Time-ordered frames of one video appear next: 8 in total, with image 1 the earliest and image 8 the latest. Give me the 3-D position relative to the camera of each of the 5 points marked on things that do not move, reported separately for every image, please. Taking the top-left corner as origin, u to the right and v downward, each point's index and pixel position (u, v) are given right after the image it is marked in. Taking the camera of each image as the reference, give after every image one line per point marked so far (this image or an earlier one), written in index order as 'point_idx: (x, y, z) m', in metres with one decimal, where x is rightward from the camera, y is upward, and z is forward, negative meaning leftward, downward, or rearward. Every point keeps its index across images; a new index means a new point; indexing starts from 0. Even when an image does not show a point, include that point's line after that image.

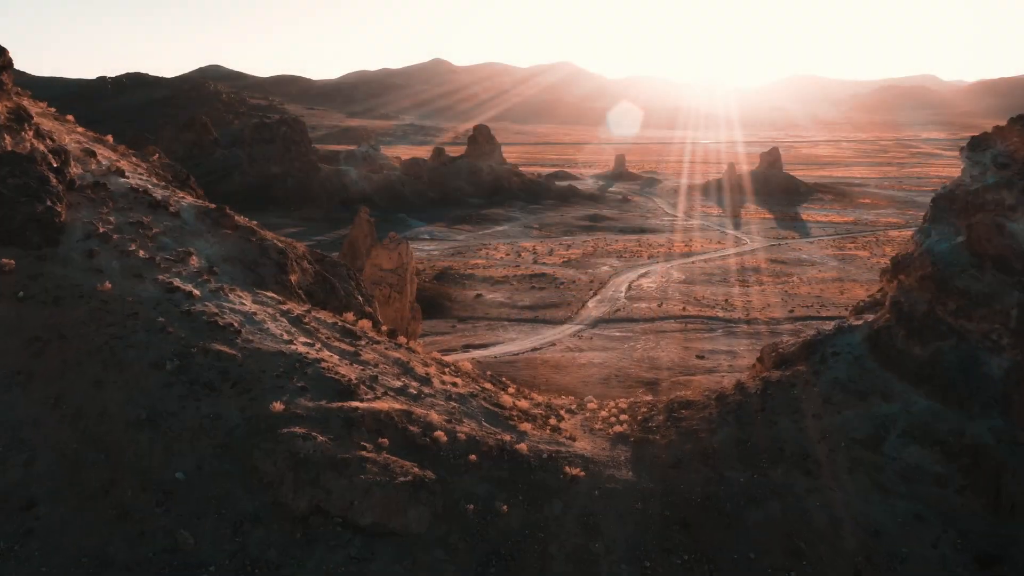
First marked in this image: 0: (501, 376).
0: (-0.3, -1.9, +17.4) m
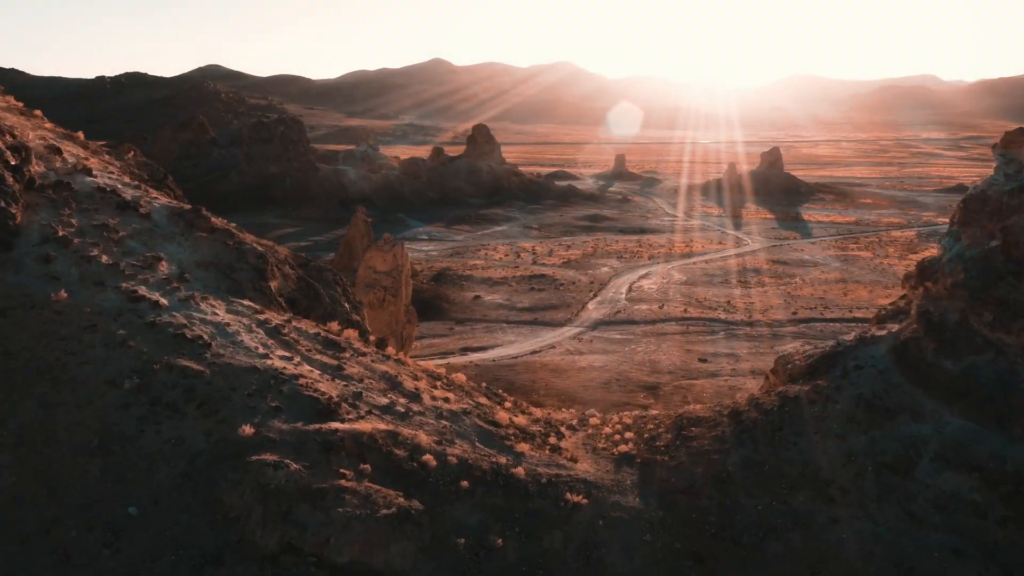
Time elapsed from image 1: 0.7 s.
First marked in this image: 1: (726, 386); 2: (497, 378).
0: (-0.3, -2.0, +17.0) m
1: (+4.6, -2.1, +17.5) m
2: (-0.3, -1.9, +17.3) m
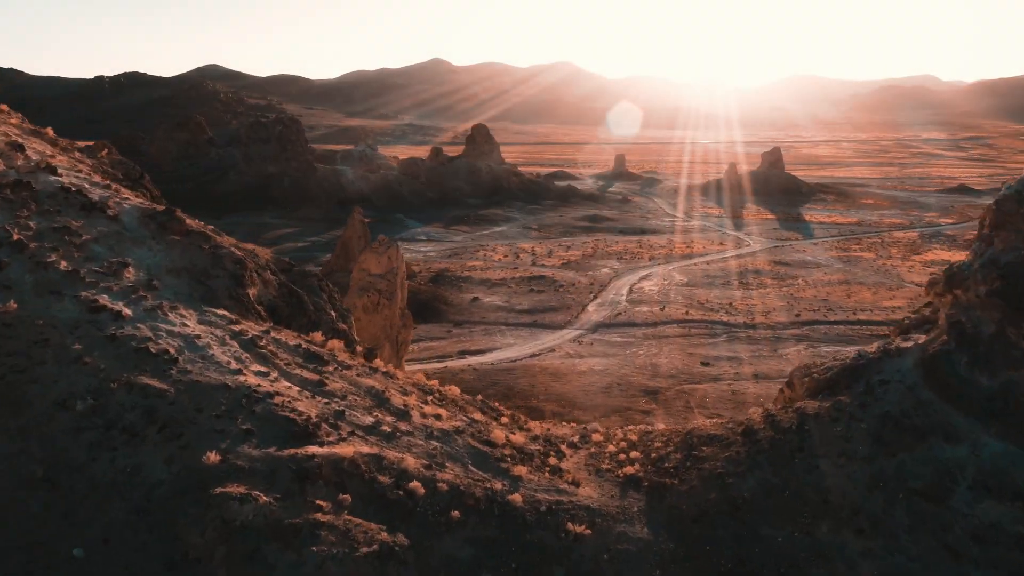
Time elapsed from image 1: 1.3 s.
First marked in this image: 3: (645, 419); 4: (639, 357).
0: (-0.3, -2.0, +16.6) m
1: (+4.6, -2.2, +17.1) m
2: (-0.3, -2.0, +17.0) m
3: (+2.5, -2.4, +14.9) m
4: (+3.2, -1.7, +19.9) m
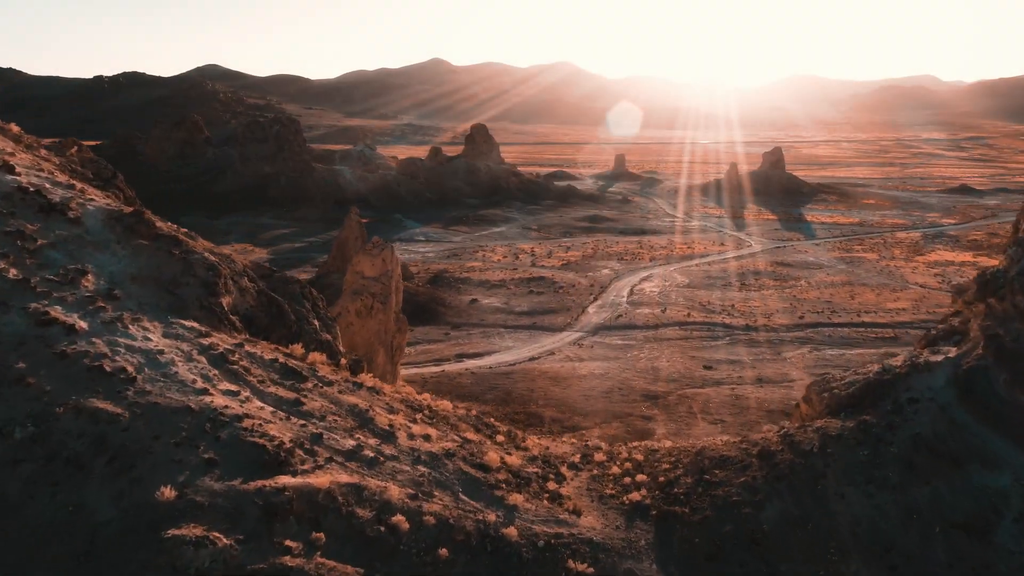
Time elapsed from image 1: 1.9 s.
0: (-0.4, -2.0, +16.3) m
1: (+4.6, -2.2, +16.8) m
2: (-0.3, -2.0, +16.6) m
3: (+2.5, -2.5, +14.5) m
4: (+3.1, -1.8, +19.5) m
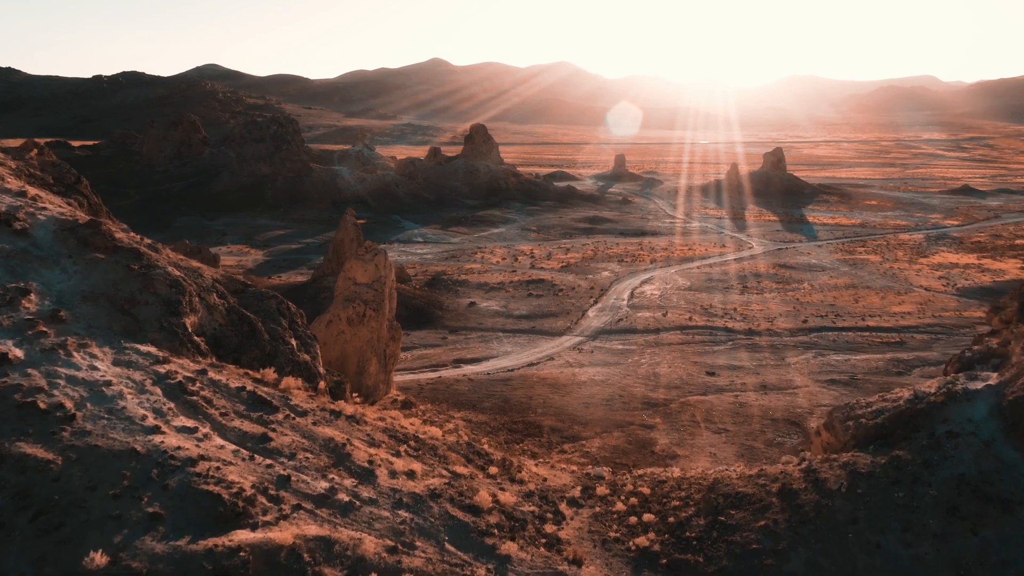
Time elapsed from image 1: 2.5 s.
0: (-0.4, -2.1, +15.8) m
1: (+4.5, -2.3, +16.3) m
2: (-0.4, -2.1, +16.2) m
3: (+2.4, -2.6, +14.1) m
4: (+3.1, -1.8, +19.1) m
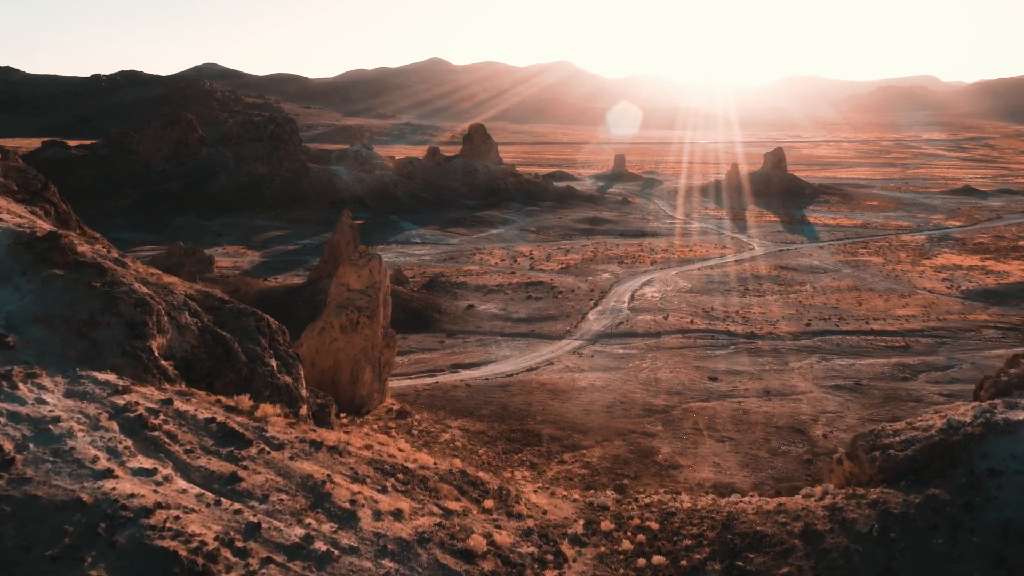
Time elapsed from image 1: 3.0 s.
0: (-0.4, -2.2, +15.5) m
1: (+4.5, -2.4, +16.0) m
2: (-0.4, -2.2, +15.8) m
3: (+2.4, -2.7, +13.8) m
4: (+3.1, -1.9, +18.8) m
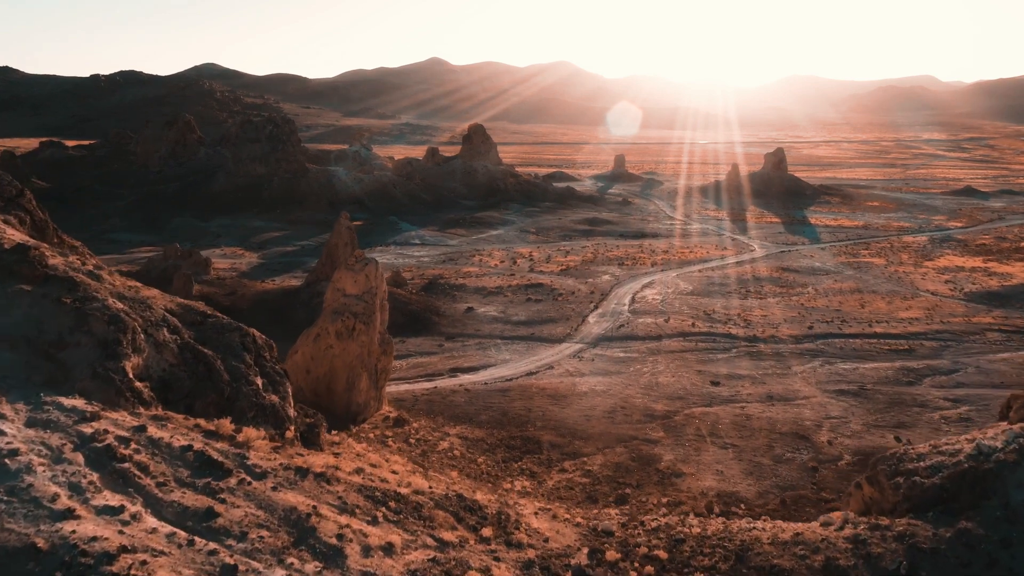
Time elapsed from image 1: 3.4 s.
0: (-0.4, -2.3, +15.3) m
1: (+4.5, -2.5, +15.8) m
2: (-0.4, -2.3, +15.6) m
3: (+2.4, -2.7, +13.5) m
4: (+3.1, -2.0, +18.5) m
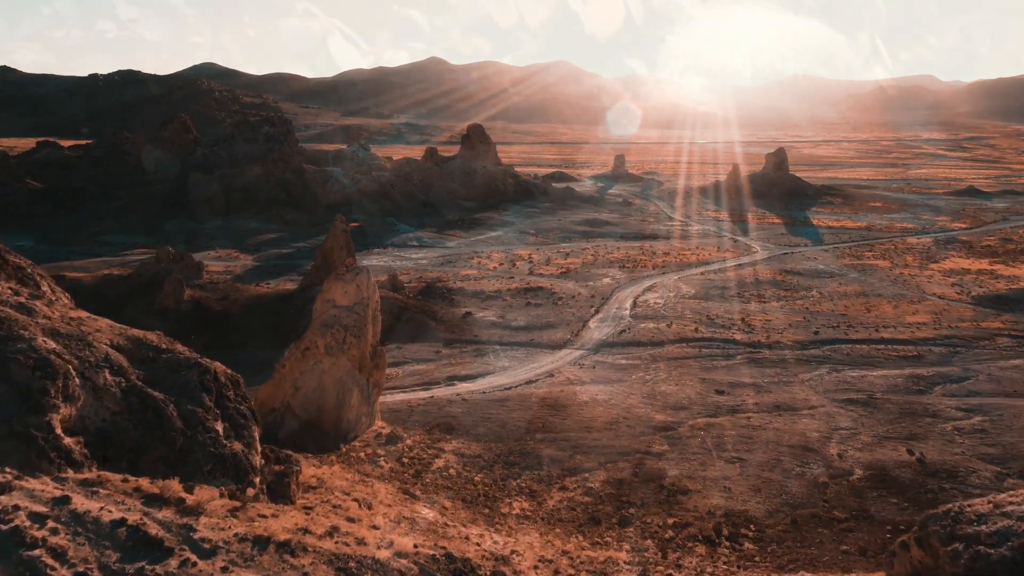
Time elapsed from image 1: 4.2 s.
0: (-0.5, -2.4, +14.7) m
1: (+4.5, -2.6, +15.2) m
2: (-0.4, -2.4, +15.1) m
3: (+2.4, -2.9, +13.0) m
4: (+3.0, -2.1, +18.0) m
